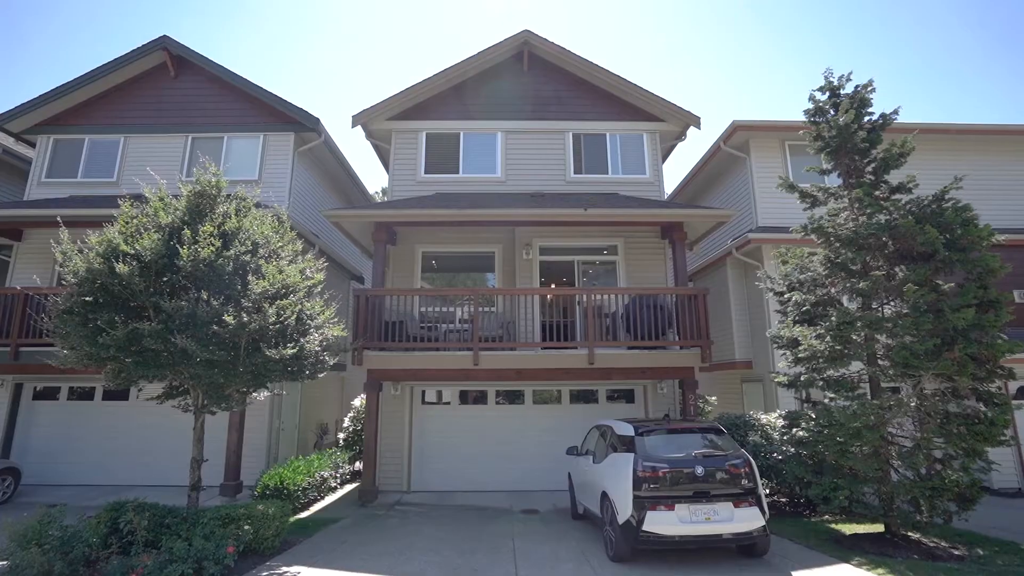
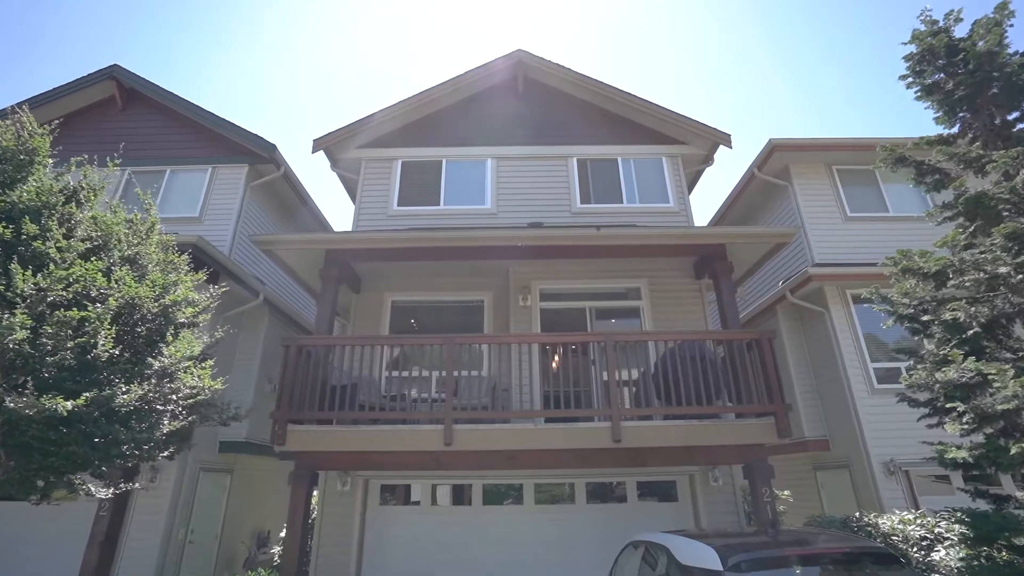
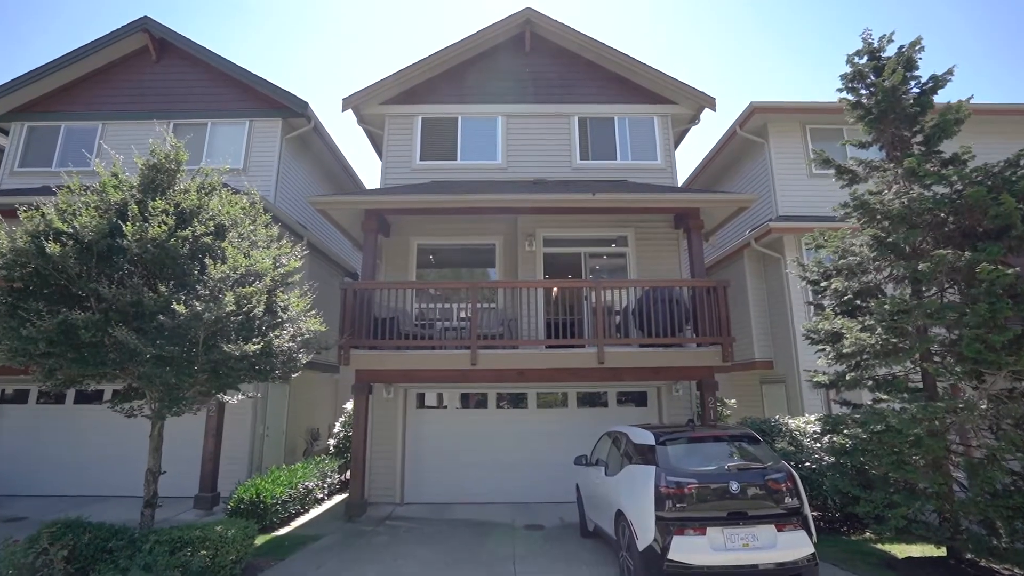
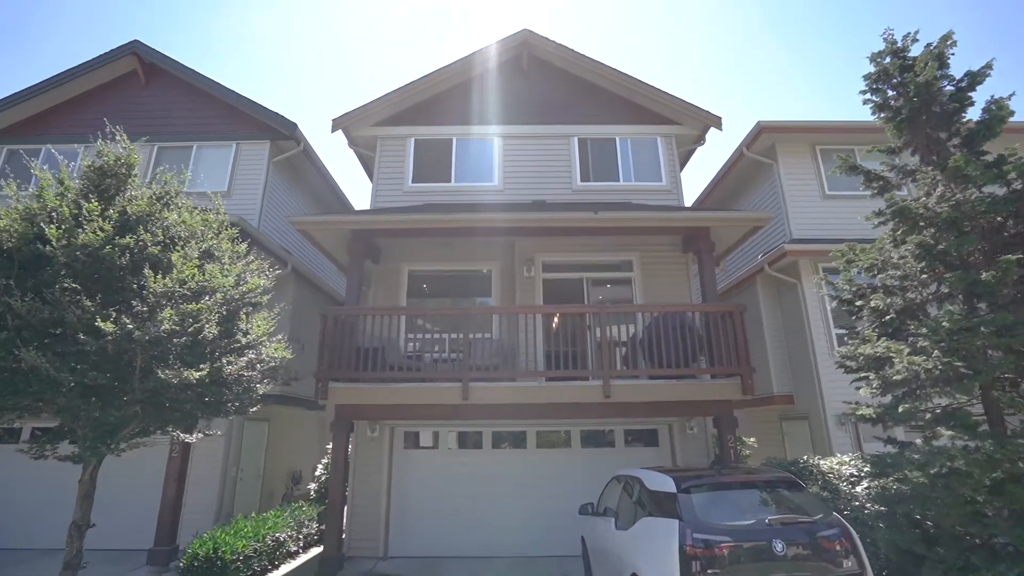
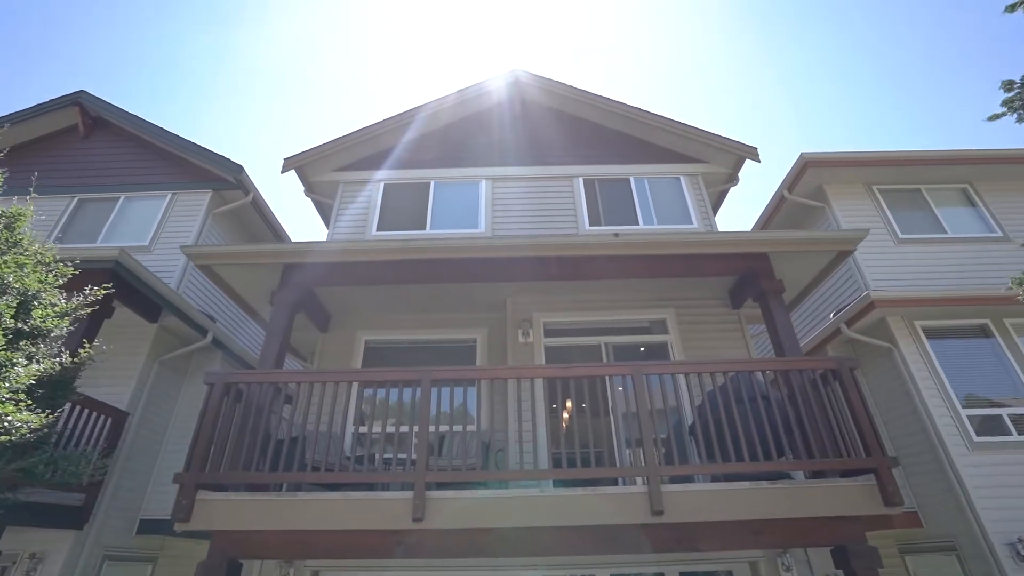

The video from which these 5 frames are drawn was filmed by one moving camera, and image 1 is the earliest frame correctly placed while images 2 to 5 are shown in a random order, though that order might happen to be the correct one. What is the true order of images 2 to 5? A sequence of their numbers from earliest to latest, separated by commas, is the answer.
3, 4, 2, 5
